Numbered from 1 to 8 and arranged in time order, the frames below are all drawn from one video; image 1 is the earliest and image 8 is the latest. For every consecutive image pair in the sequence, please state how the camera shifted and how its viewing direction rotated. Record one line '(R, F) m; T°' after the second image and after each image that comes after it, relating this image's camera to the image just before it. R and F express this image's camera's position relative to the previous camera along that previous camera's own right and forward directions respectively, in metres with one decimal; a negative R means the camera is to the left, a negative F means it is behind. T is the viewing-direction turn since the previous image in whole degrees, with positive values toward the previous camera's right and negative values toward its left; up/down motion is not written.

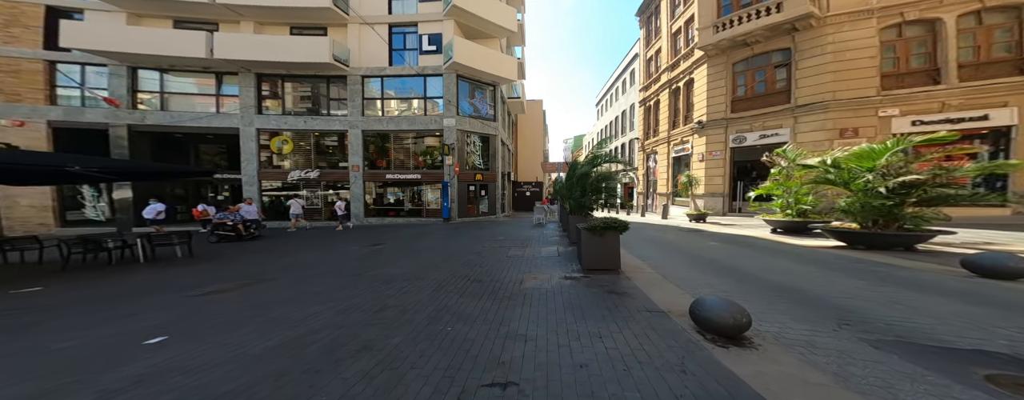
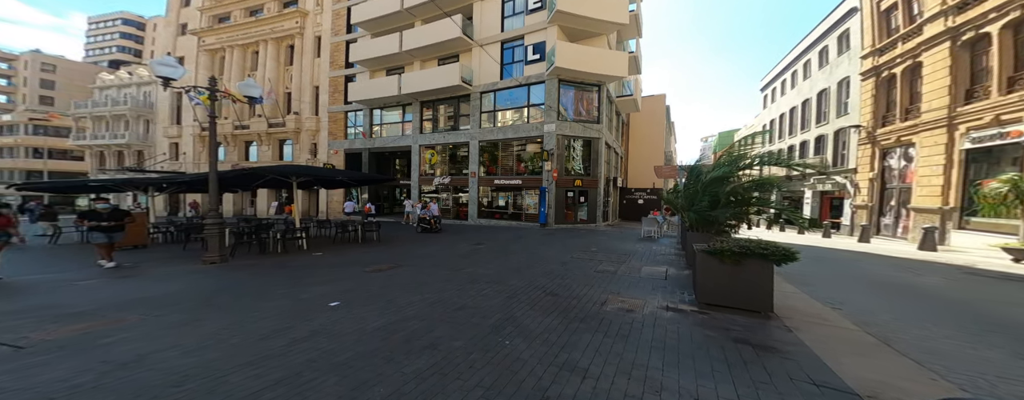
(+0.1, +0.1) m; -22°
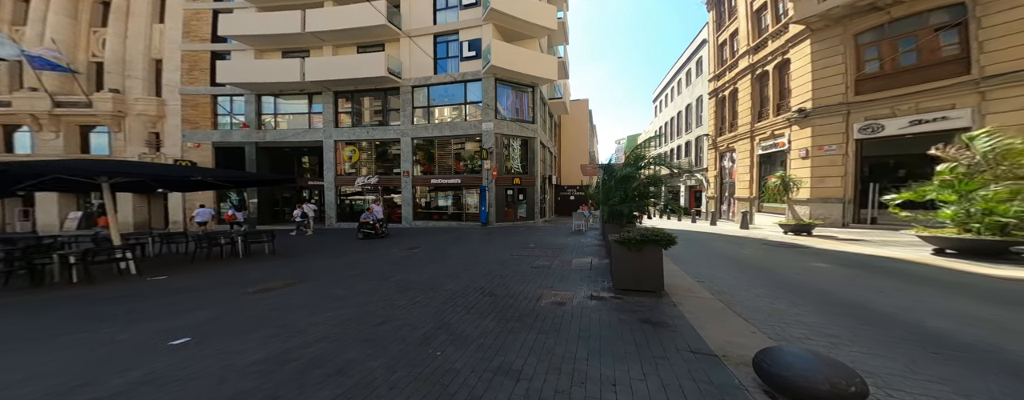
(0.0, 0.0) m; +12°
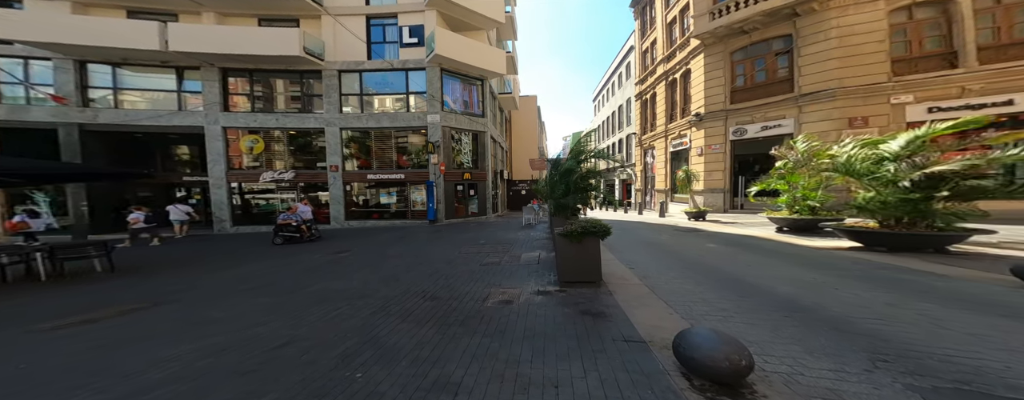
(0.0, 0.0) m; +9°
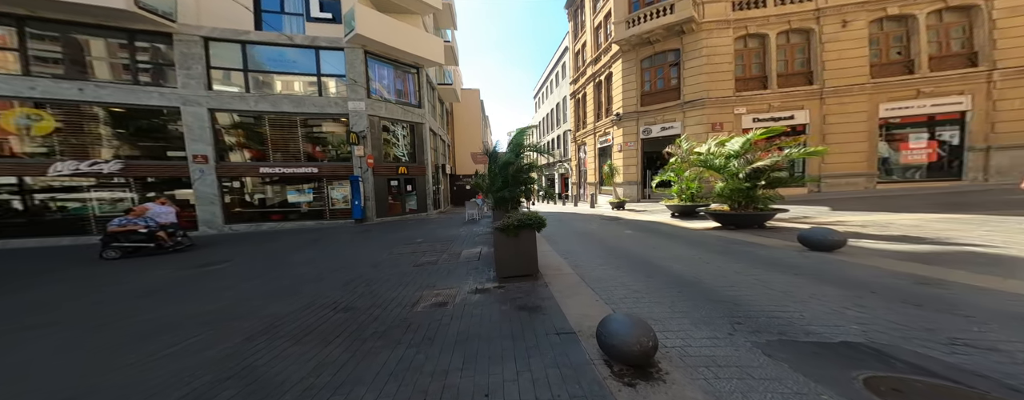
(+0.1, +0.1) m; +10°
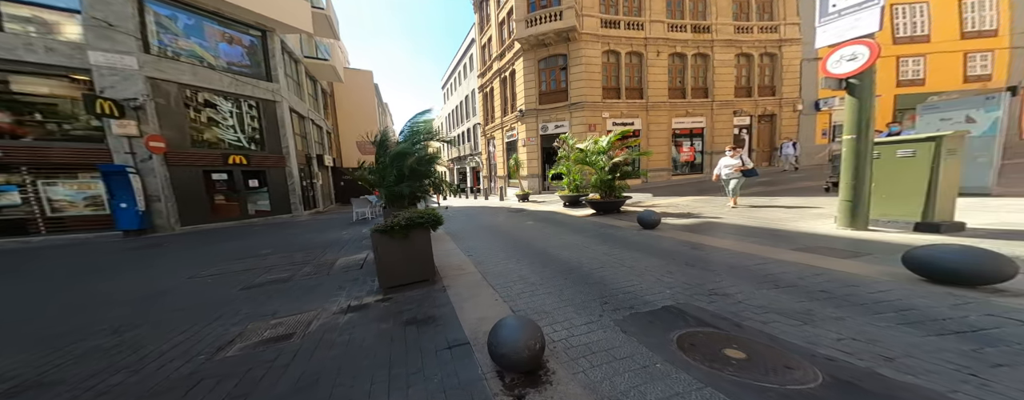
(+0.1, +0.2) m; +17°
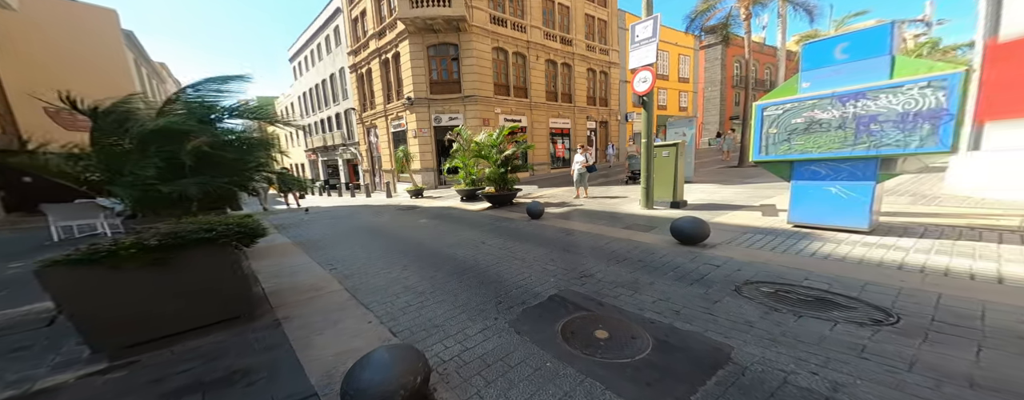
(+0.1, +0.3) m; +19°
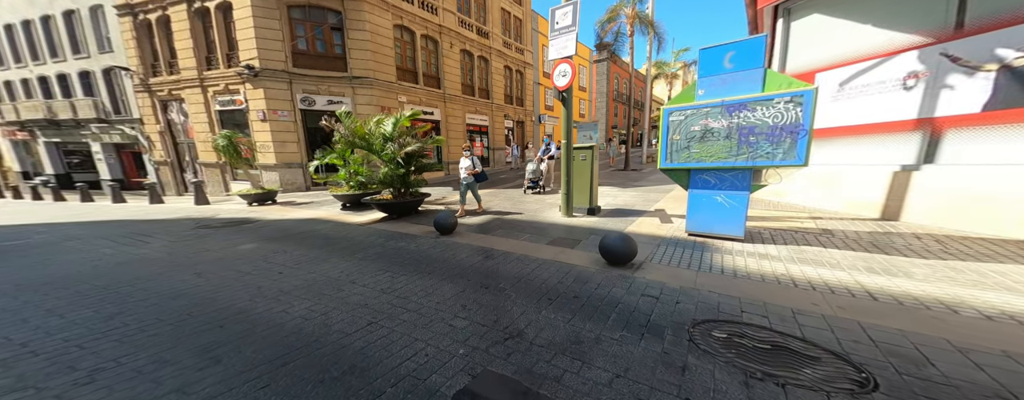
(+0.2, +1.5) m; +16°
